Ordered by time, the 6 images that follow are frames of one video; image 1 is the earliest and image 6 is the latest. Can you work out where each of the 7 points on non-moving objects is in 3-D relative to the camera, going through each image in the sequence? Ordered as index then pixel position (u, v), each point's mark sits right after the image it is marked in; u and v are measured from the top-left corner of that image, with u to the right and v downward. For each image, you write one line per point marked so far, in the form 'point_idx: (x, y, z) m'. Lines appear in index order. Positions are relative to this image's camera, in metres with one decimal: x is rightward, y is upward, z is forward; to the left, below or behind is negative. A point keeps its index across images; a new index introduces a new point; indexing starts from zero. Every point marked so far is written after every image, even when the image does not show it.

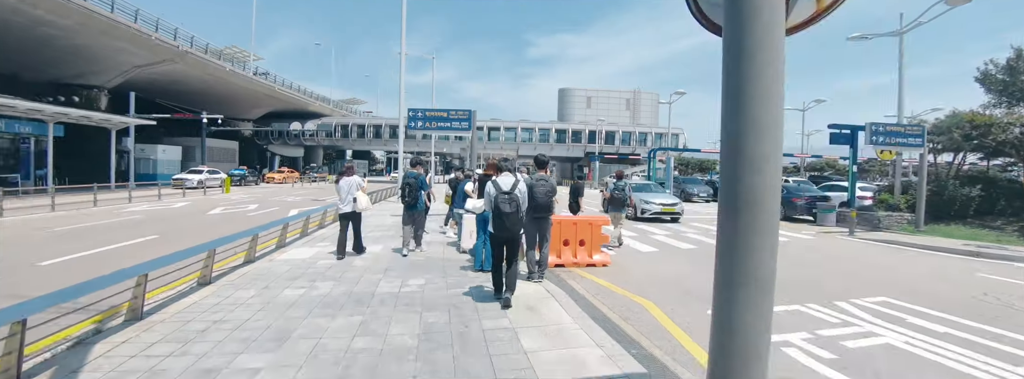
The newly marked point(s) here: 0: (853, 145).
0: (+11.9, +1.5, +15.7) m
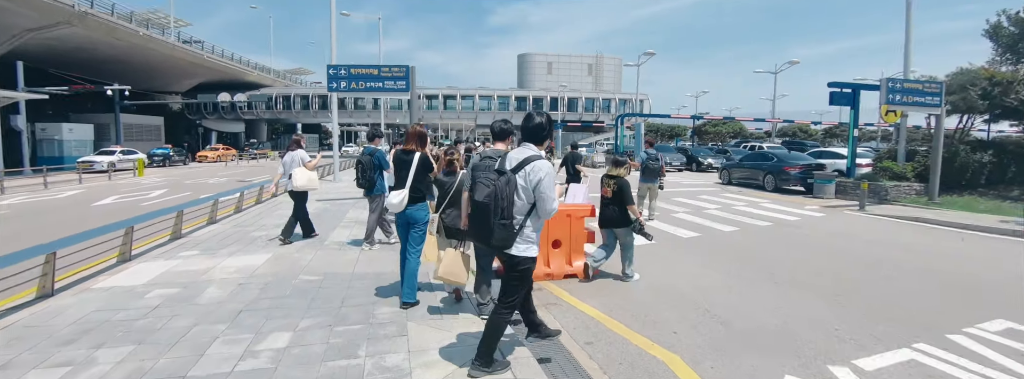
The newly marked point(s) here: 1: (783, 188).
0: (+10.5, +2.6, +13.7) m
1: (+9.8, 0.0, +16.1) m
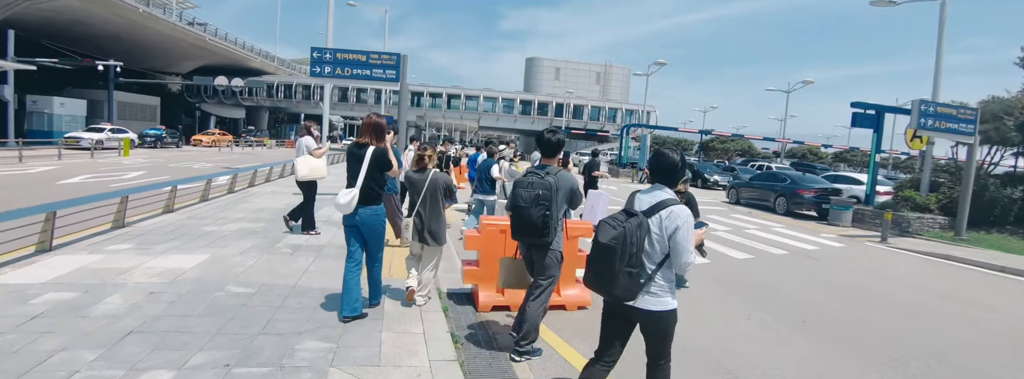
0: (+10.5, +1.7, +12.8) m
1: (+9.6, -0.8, +15.1) m
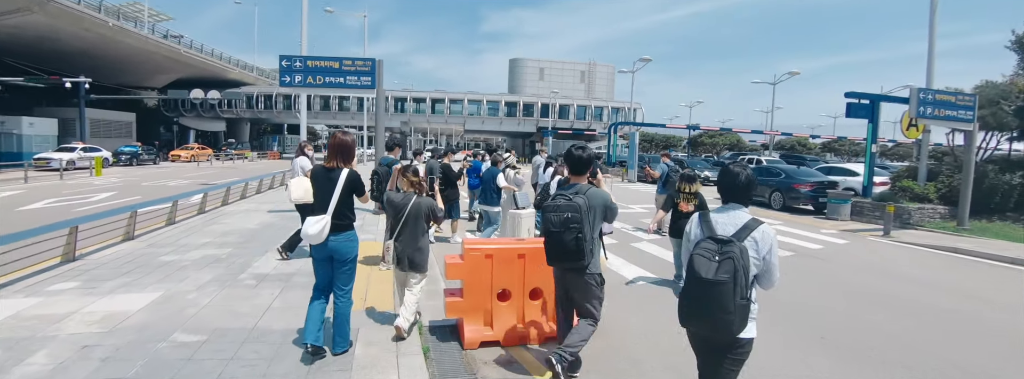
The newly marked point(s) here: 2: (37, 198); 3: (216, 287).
0: (+10.1, +2.0, +12.5) m
1: (+9.2, -0.6, +14.8) m
2: (-18.5, -0.3, +17.5) m
3: (-3.5, -1.2, +5.4) m
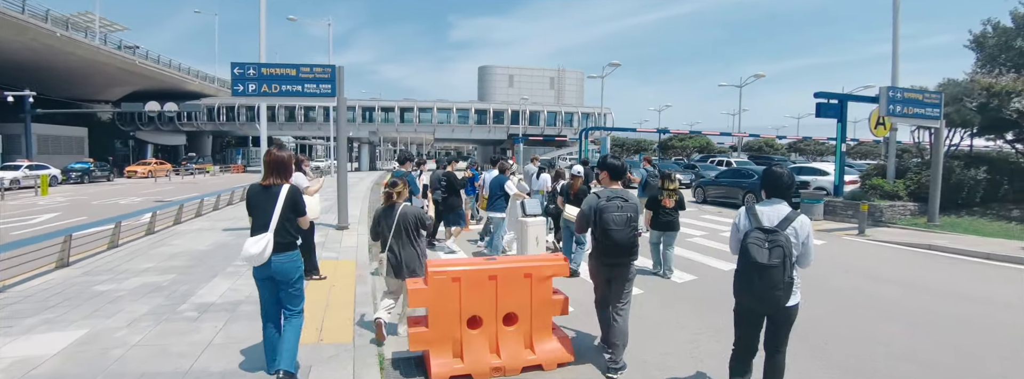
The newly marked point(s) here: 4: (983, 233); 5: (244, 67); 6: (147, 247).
0: (+9.3, +2.0, +12.6) m
1: (+8.4, -0.6, +14.9) m
2: (-19.4, -1.2, +16.1) m
3: (-3.8, -1.4, +4.8) m
4: (+10.7, -1.0, +10.1) m
5: (-6.6, +3.1, +11.4) m
6: (-7.3, -1.1, +9.0) m
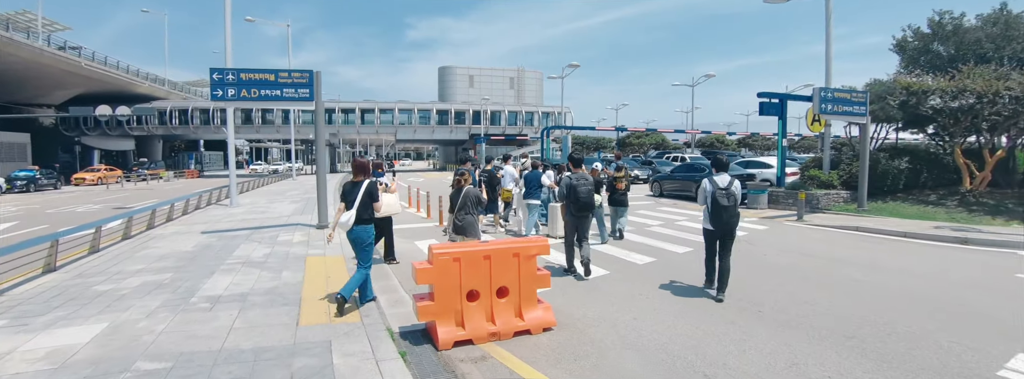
0: (+8.5, +2.3, +13.9) m
1: (+7.5, -0.3, +16.1) m
2: (-20.3, -1.5, +15.3) m
3: (-4.0, -1.4, +5.2) m
4: (+10.1, -0.7, +11.6) m
5: (-7.3, +3.0, +11.5) m
6: (-7.8, -1.2, +9.2) m
